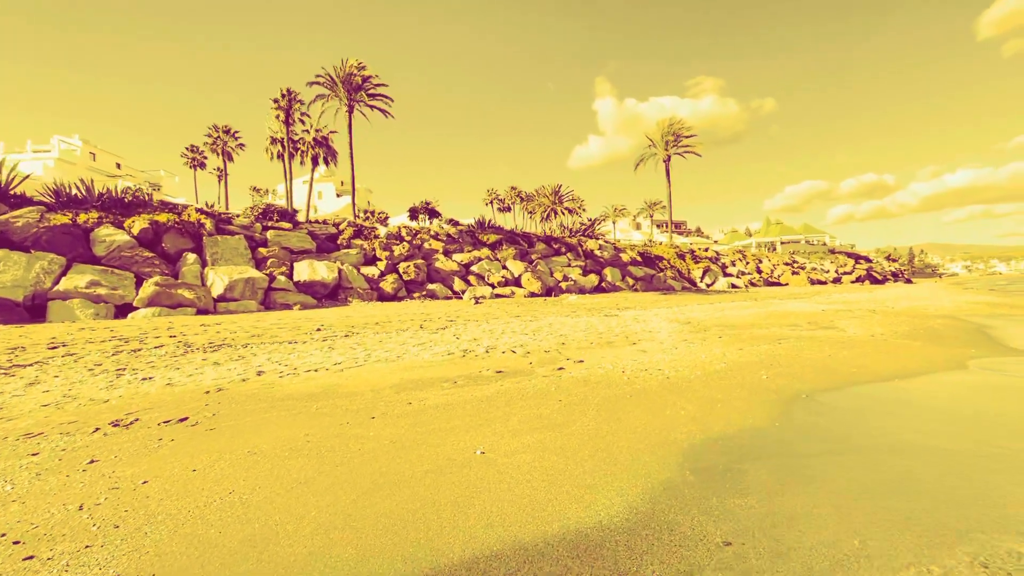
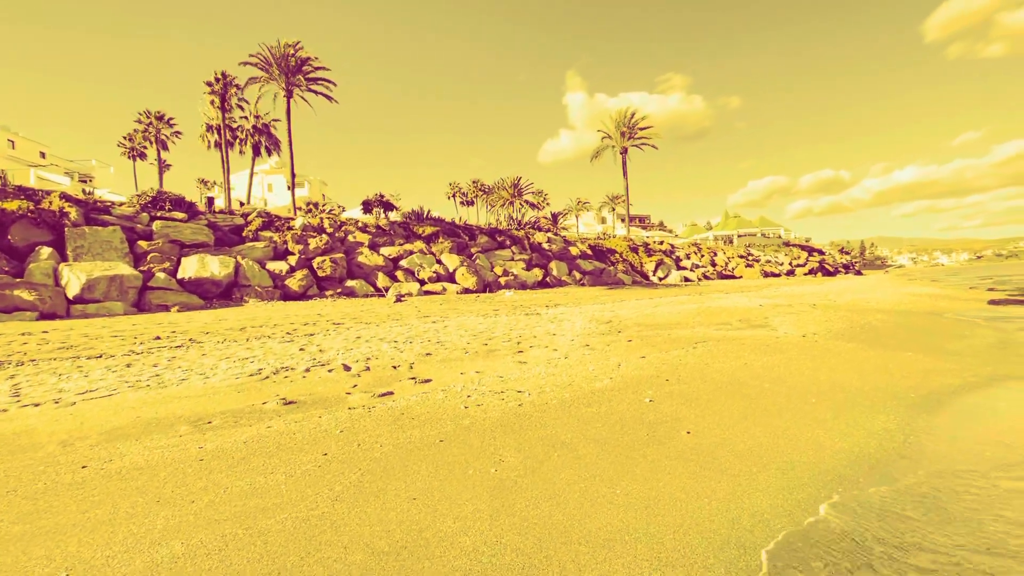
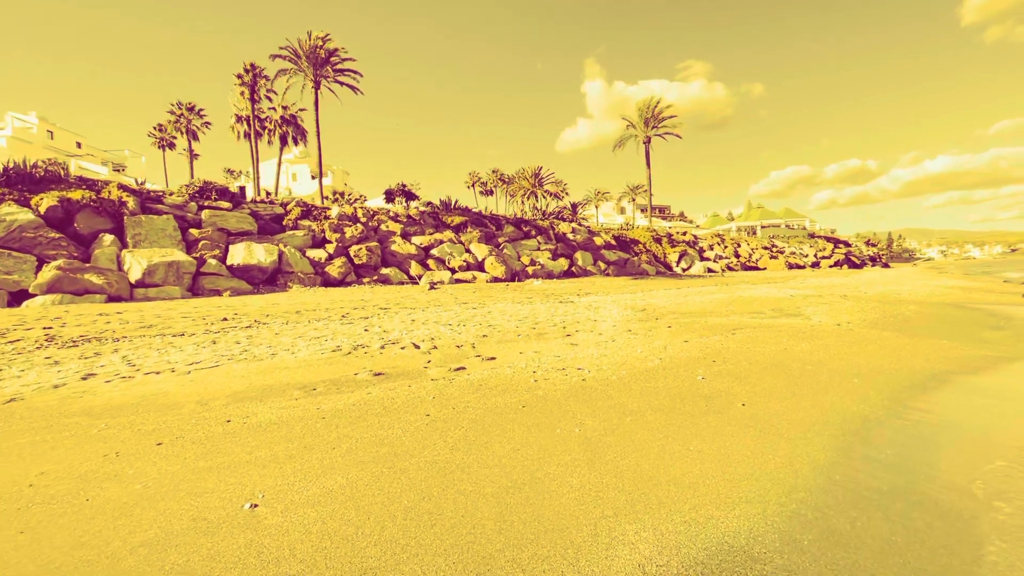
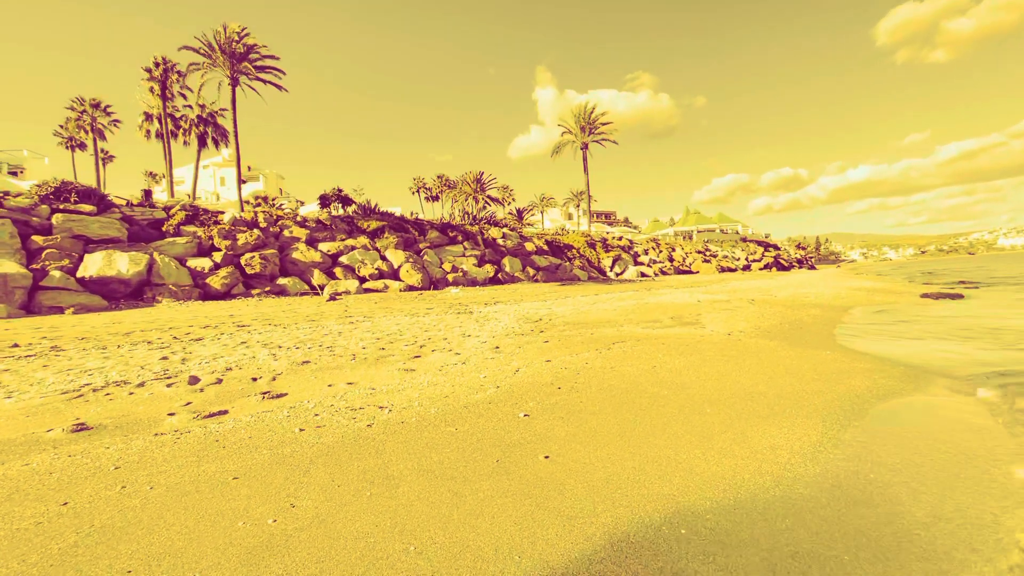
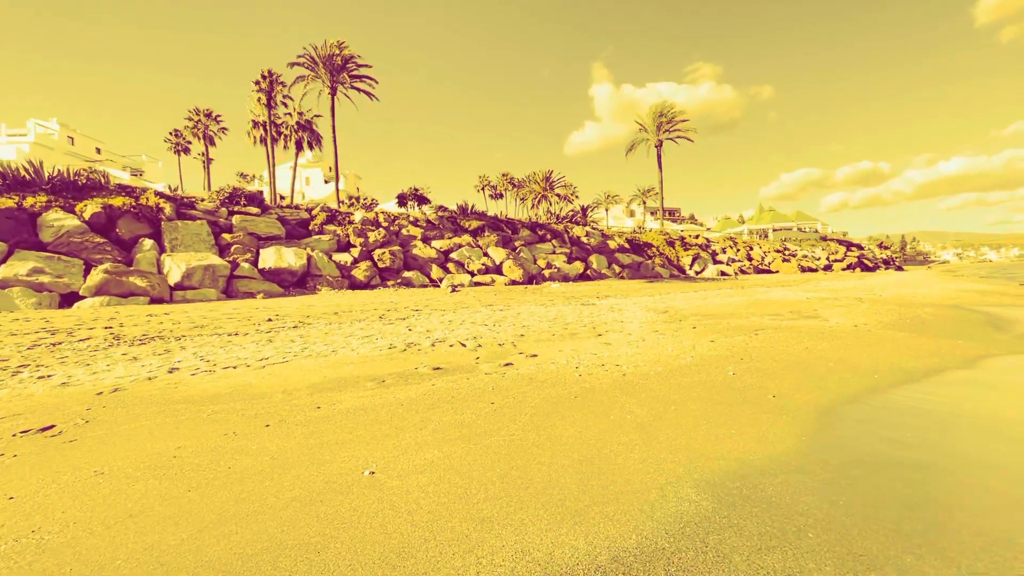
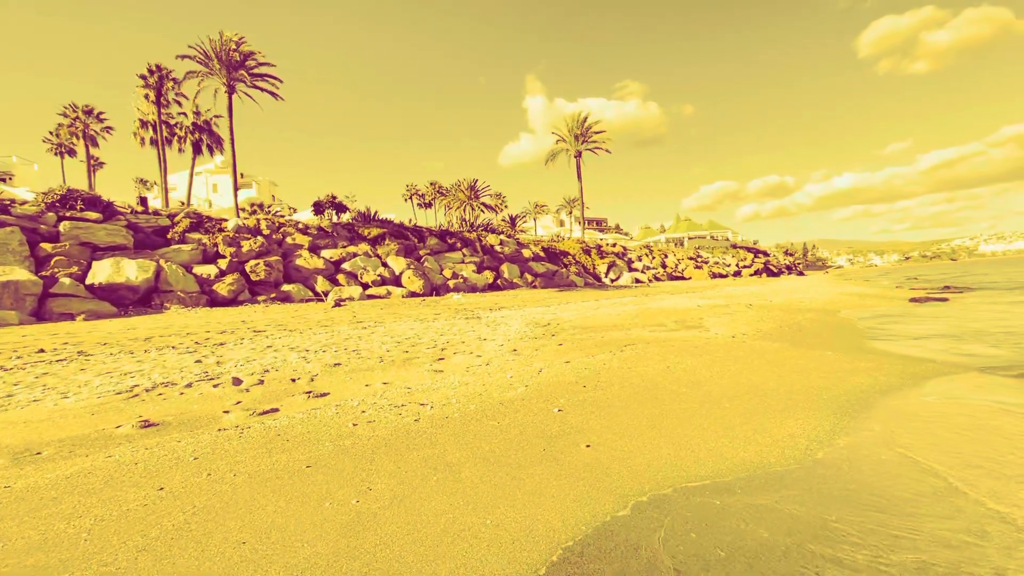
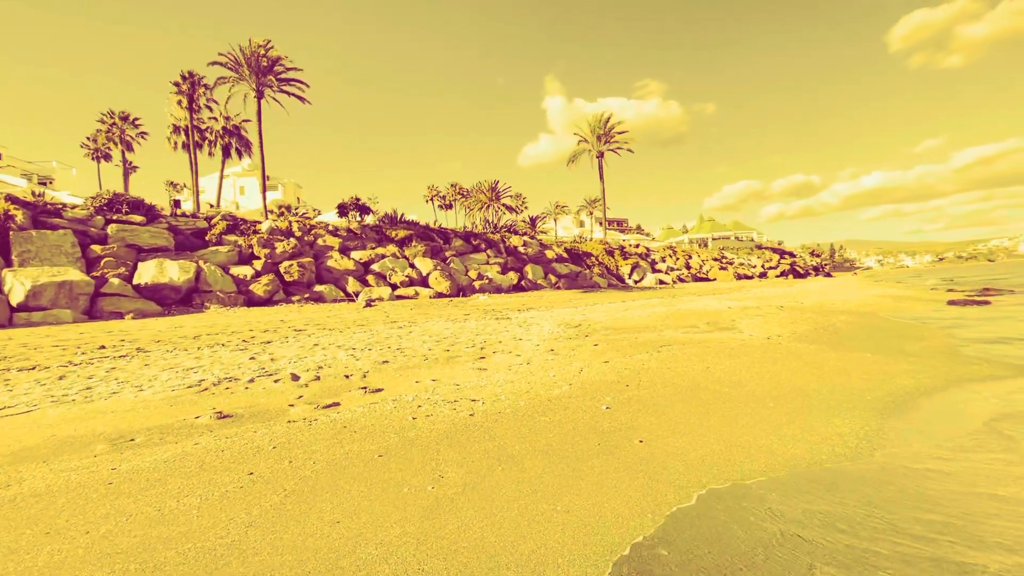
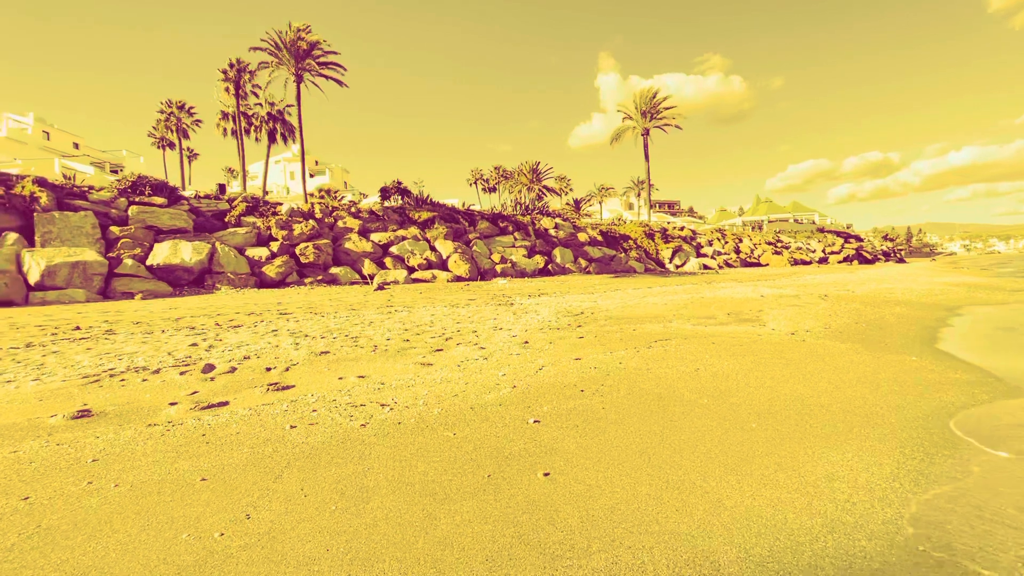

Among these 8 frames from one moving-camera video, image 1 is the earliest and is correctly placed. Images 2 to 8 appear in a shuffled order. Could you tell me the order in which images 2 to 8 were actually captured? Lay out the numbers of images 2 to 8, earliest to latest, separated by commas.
5, 3, 2, 7, 6, 4, 8
